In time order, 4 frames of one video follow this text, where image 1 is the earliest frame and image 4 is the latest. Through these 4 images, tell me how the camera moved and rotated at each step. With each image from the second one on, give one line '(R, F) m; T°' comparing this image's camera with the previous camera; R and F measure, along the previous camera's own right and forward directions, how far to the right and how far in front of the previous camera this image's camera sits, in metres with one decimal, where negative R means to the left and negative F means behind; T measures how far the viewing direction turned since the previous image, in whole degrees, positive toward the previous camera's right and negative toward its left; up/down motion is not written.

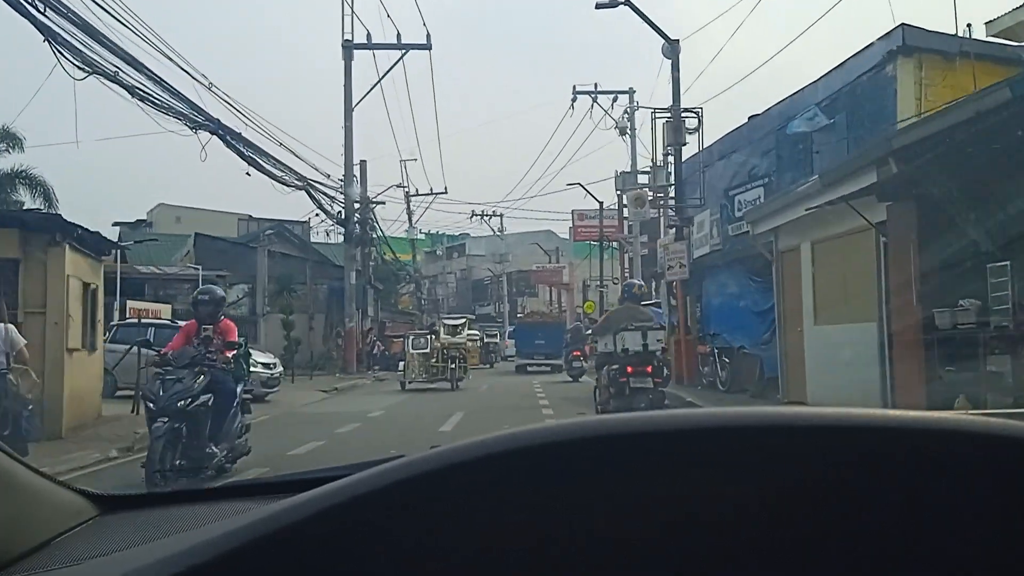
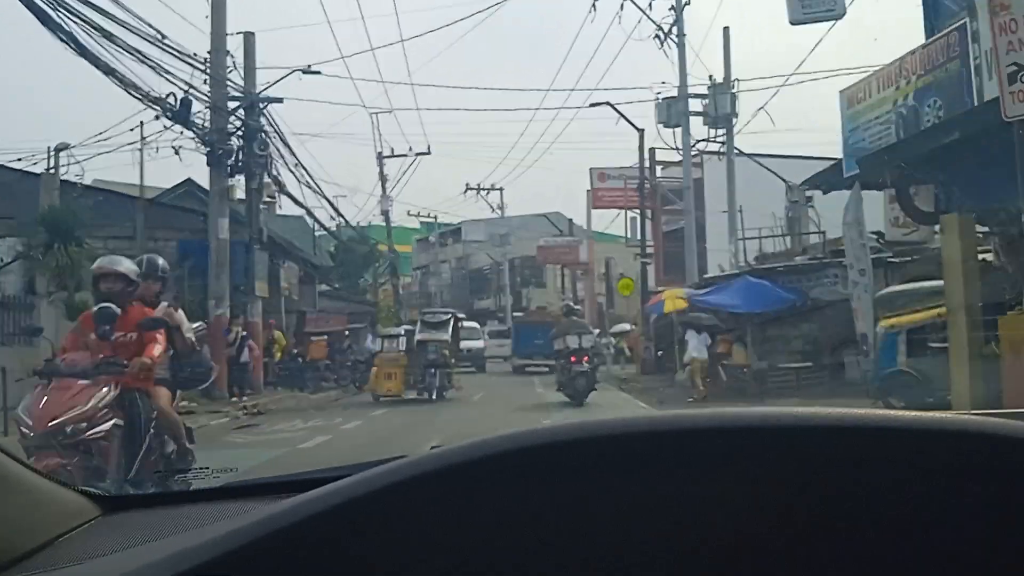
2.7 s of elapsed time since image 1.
(+0.1, +7.3) m; 0°
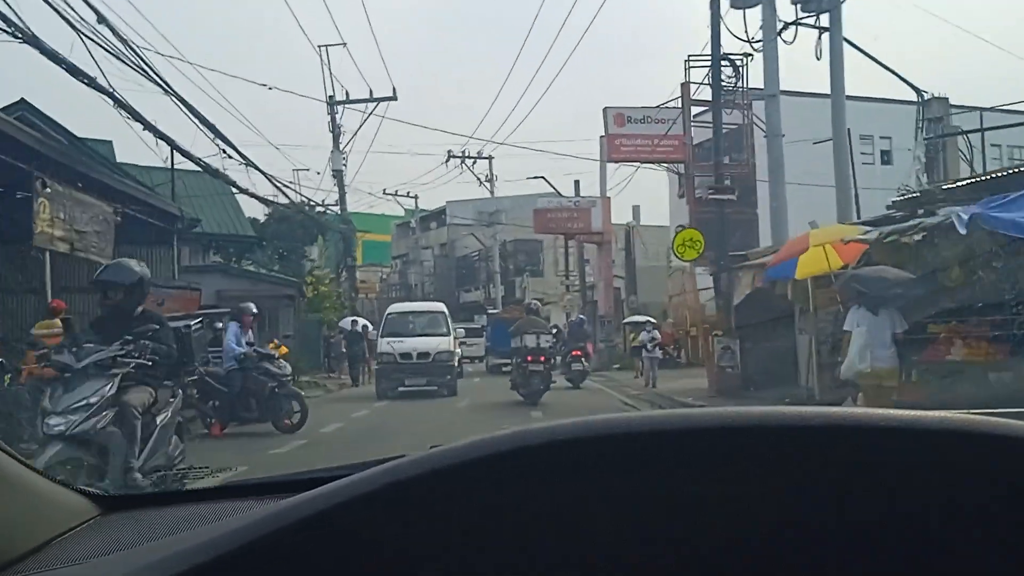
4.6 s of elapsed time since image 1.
(+0.2, +6.0) m; 0°
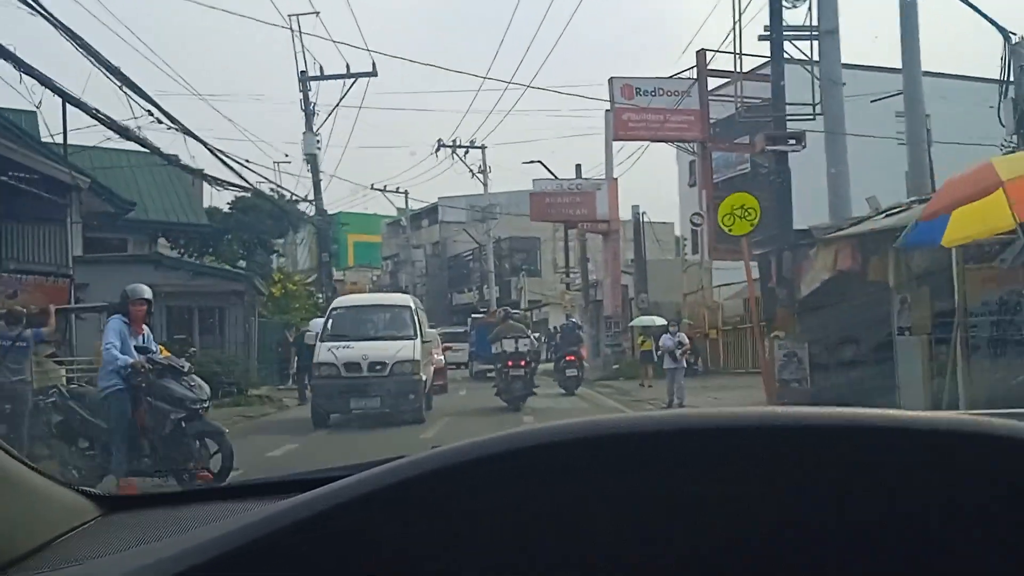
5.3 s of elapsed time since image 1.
(+0.1, +2.1) m; 0°
